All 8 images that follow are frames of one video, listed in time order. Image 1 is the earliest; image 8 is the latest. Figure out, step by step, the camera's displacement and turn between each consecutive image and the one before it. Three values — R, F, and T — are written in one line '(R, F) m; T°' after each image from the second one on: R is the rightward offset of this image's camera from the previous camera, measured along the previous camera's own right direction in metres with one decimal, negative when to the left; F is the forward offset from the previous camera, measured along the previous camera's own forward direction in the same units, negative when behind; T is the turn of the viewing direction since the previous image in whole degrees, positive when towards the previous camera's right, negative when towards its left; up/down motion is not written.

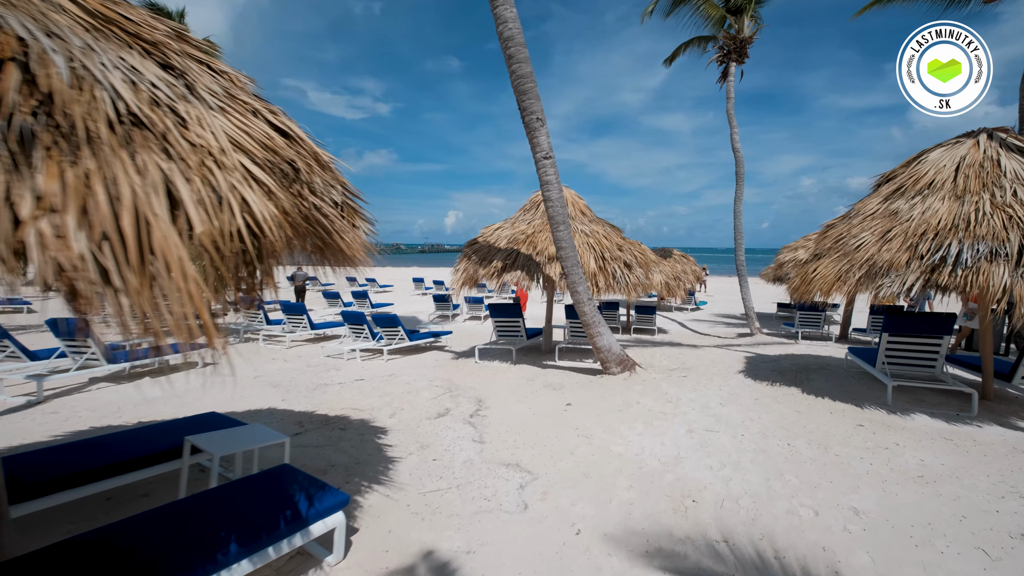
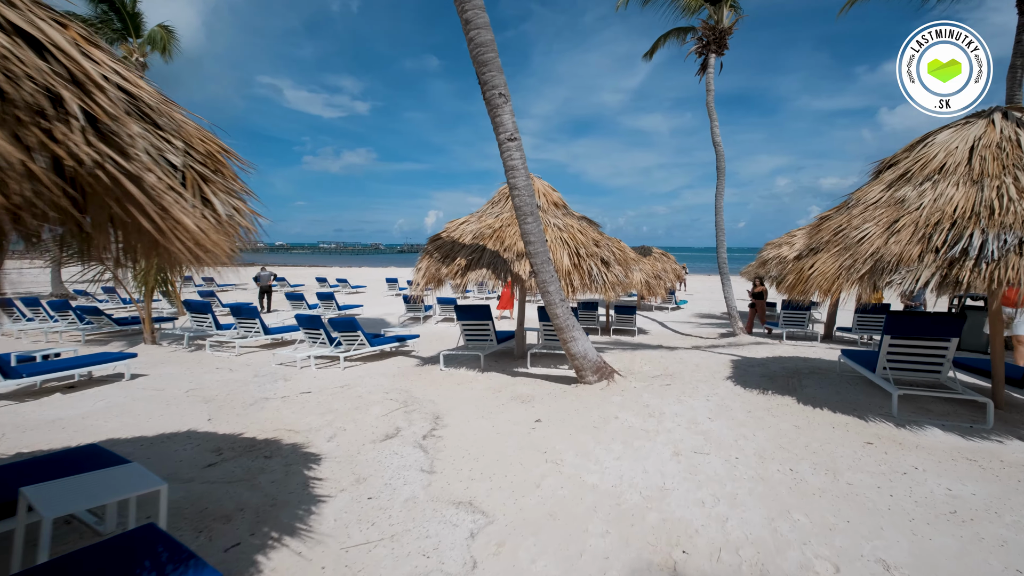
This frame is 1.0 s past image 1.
(+0.2, +0.7) m; +2°
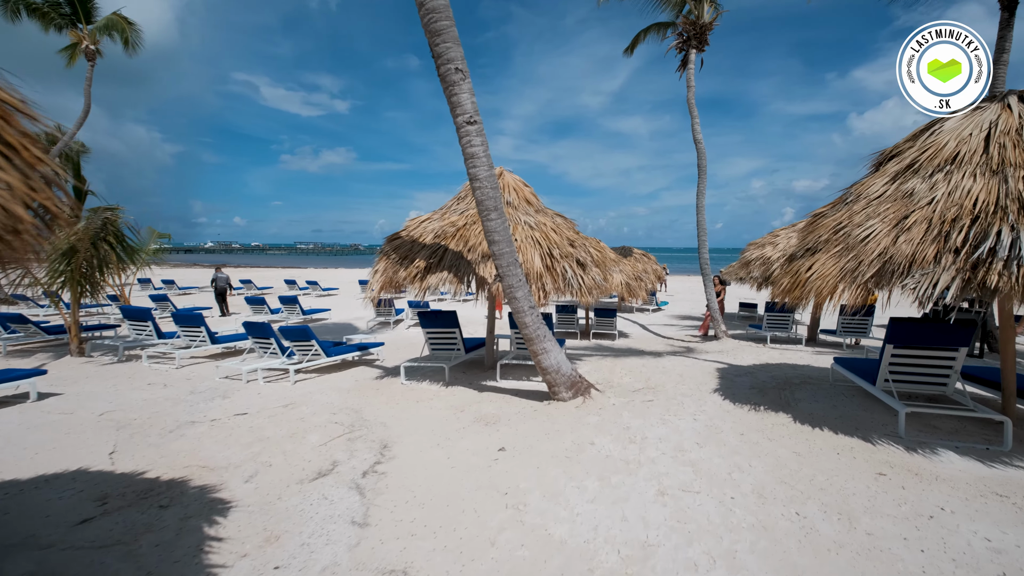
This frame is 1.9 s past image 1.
(+0.2, +0.7) m; +2°
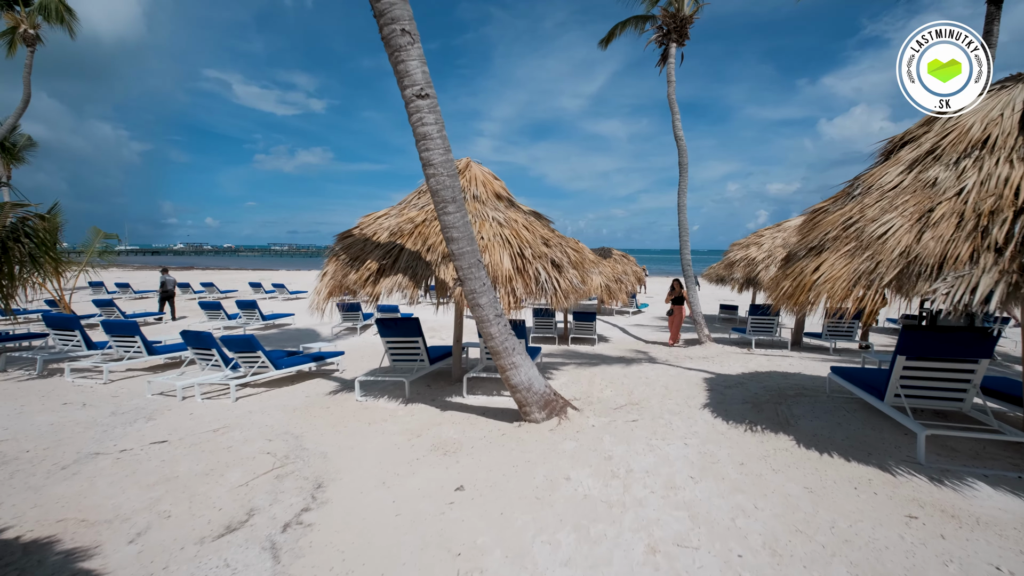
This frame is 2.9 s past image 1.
(+0.1, +0.7) m; +2°
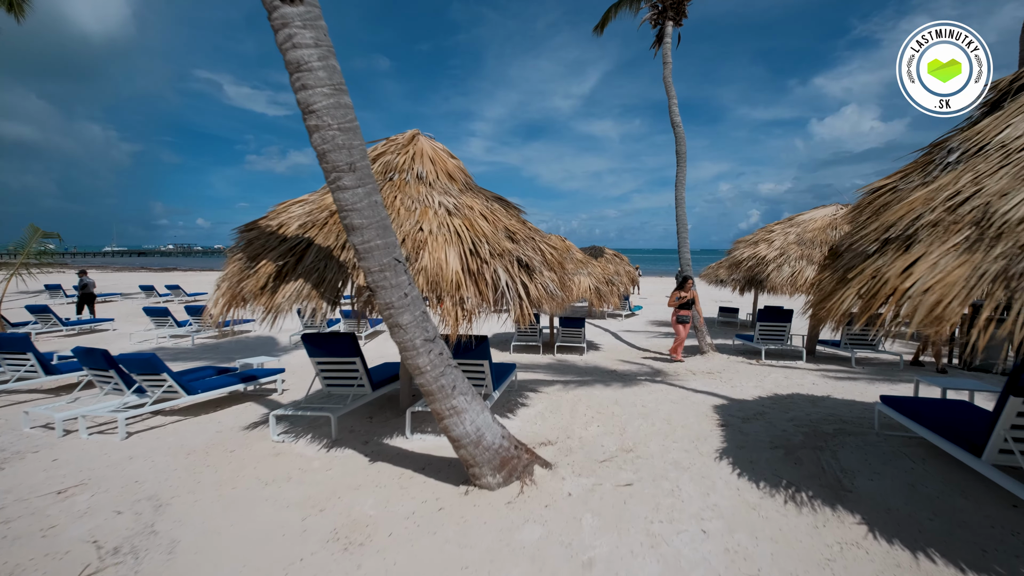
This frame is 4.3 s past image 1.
(+0.3, +1.3) m; +1°
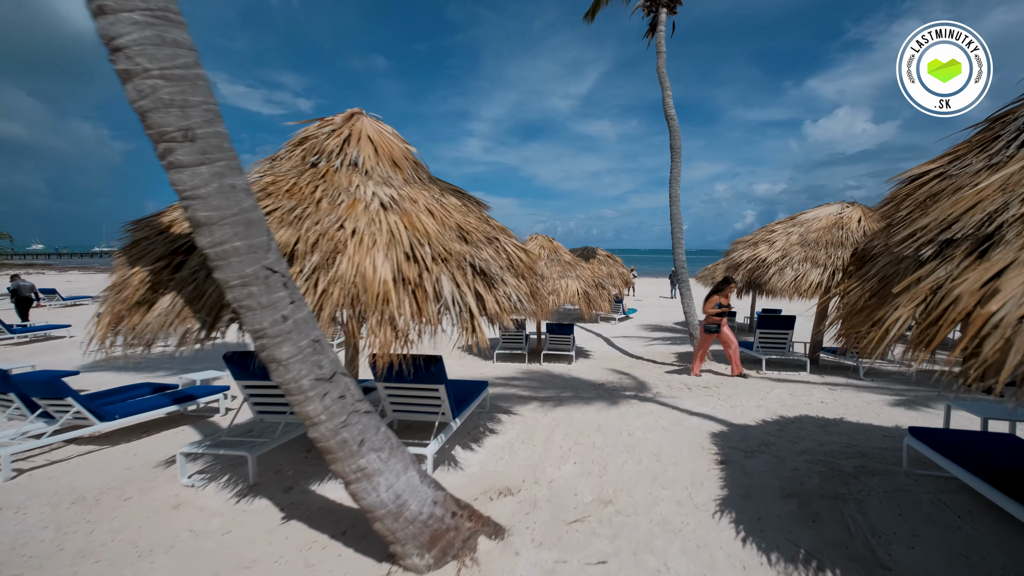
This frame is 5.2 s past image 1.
(+0.3, +0.8) m; 0°
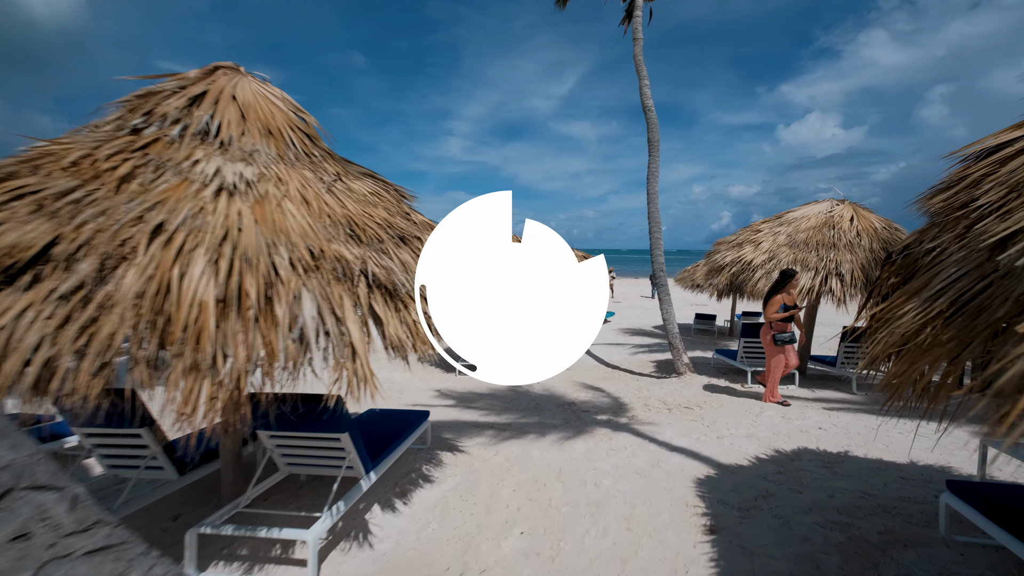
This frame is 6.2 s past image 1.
(+0.4, +1.0) m; +2°
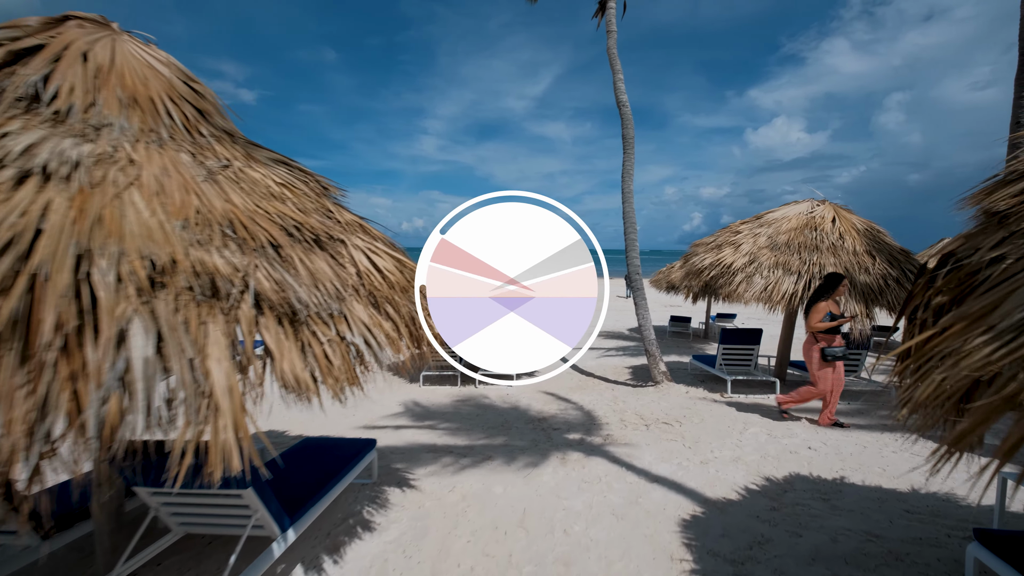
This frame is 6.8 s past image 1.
(+0.1, +0.6) m; +3°
